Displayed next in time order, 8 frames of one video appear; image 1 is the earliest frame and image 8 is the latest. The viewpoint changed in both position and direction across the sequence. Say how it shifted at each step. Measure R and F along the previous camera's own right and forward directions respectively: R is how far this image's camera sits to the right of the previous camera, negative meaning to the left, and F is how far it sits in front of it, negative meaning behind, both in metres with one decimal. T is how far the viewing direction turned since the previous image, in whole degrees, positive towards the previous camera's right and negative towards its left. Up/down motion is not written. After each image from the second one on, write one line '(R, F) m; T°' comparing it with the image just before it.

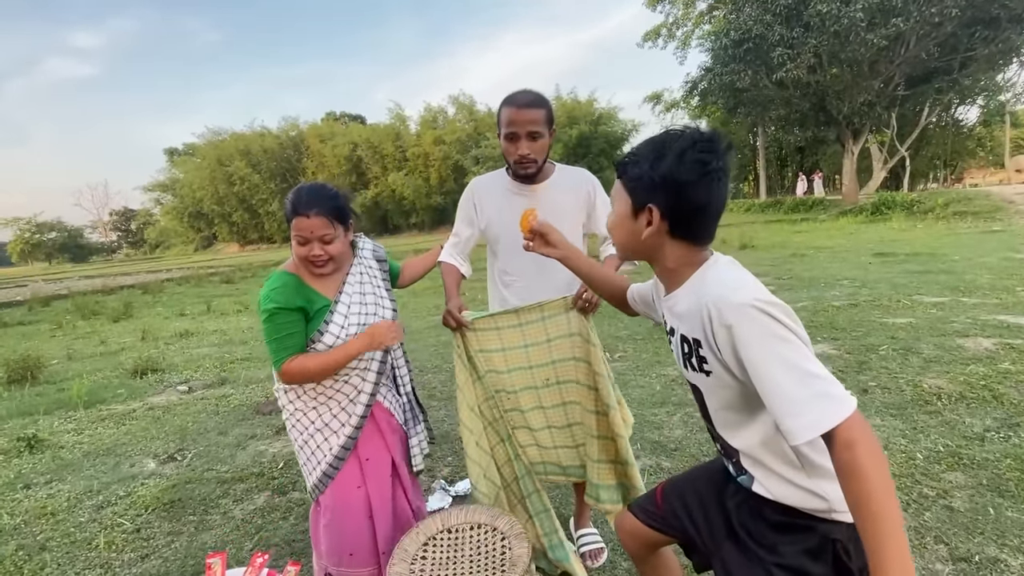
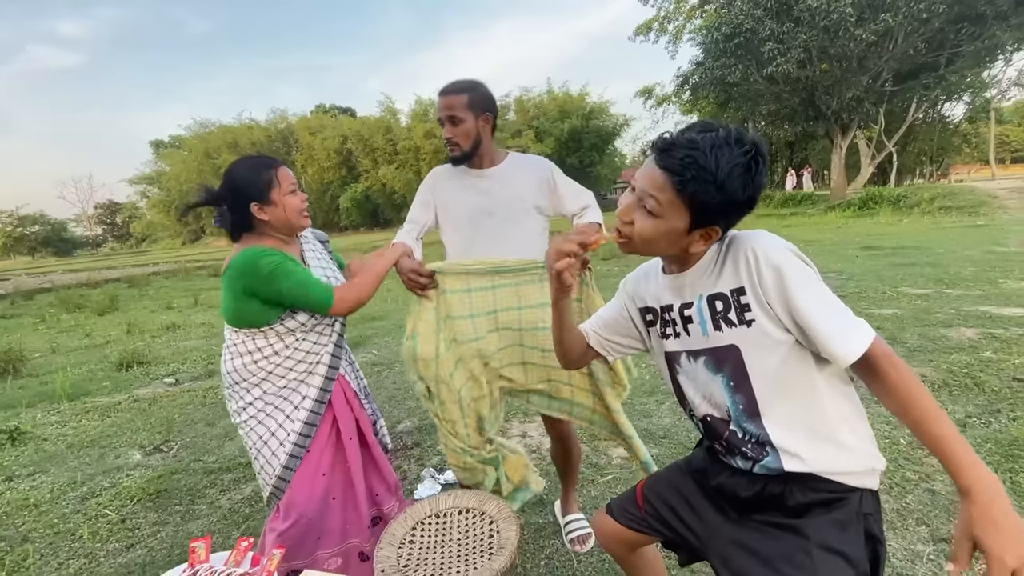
(0.0, 0.0) m; +1°
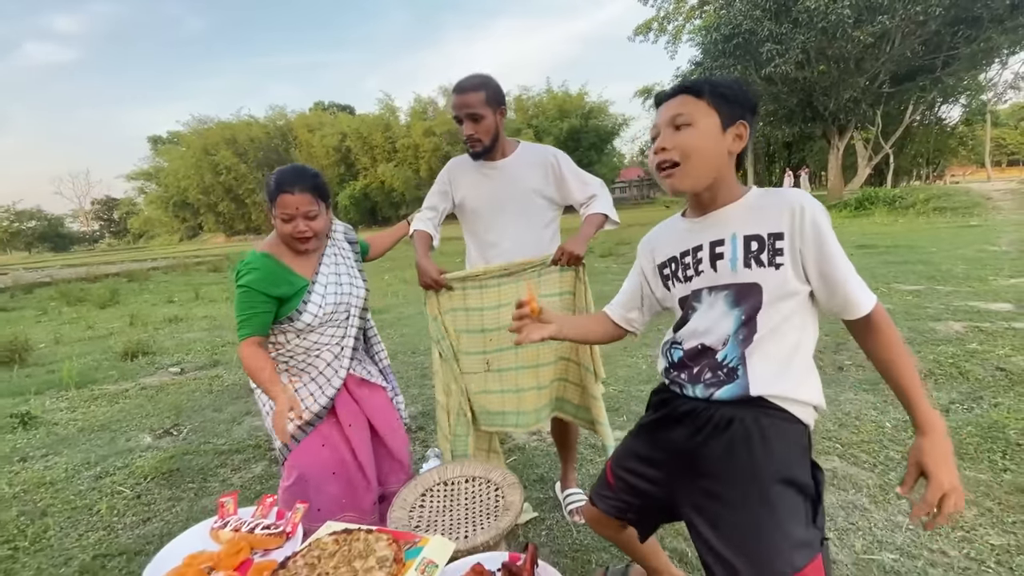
(0.0, -0.1) m; 0°
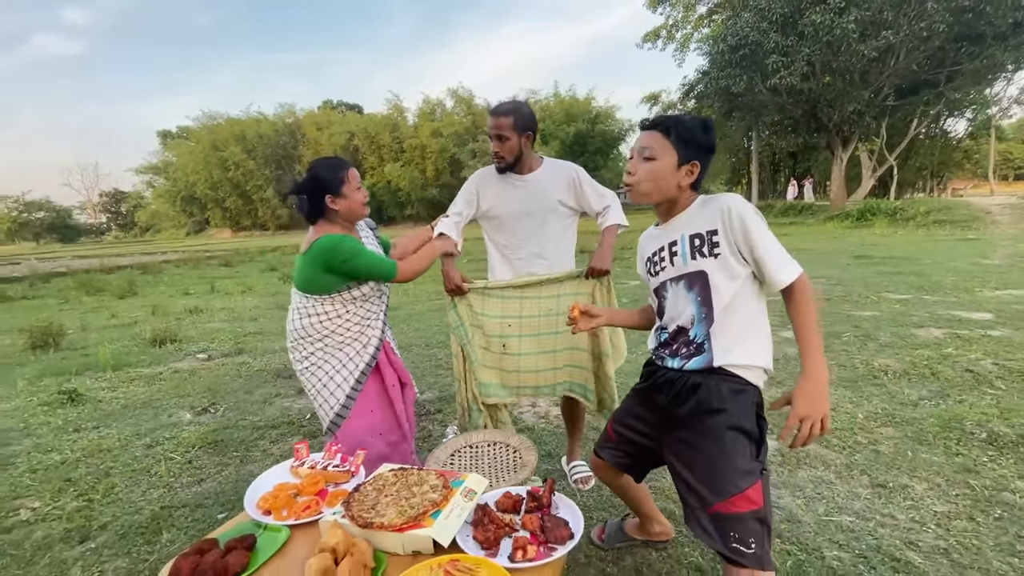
(-0.1, -0.4) m; 0°
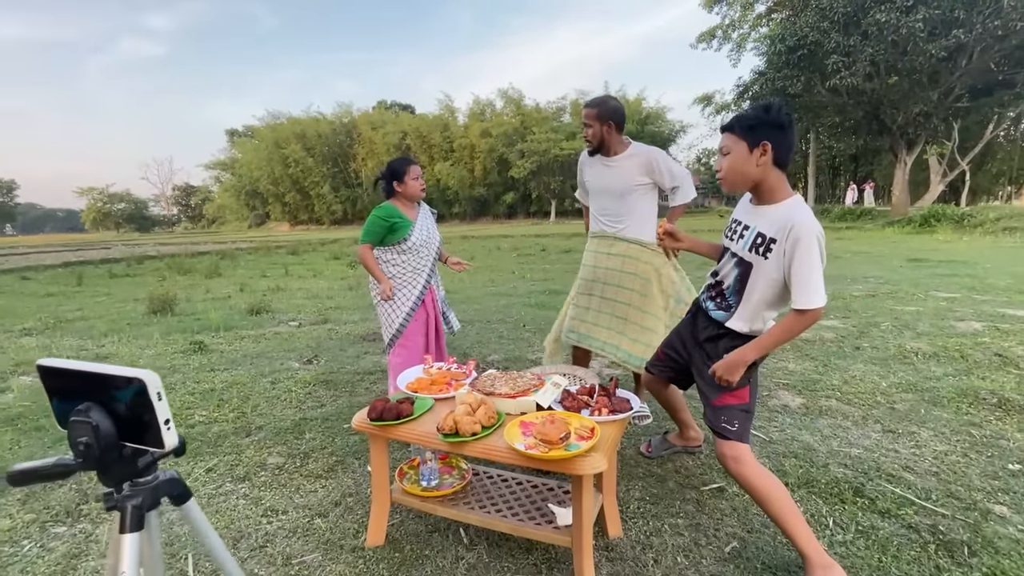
(-0.2, -0.7) m; -5°
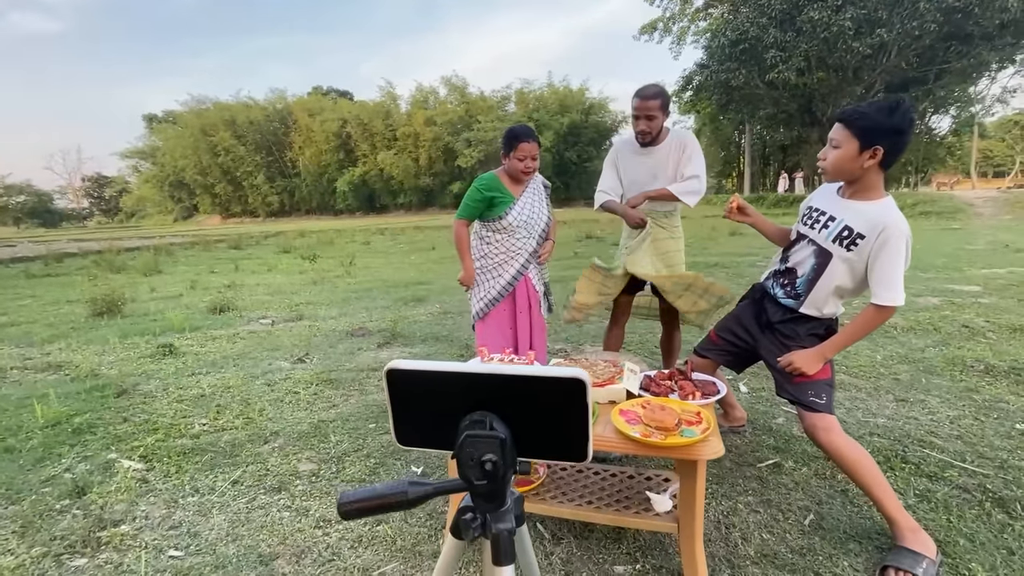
(-0.6, +0.1) m; +6°
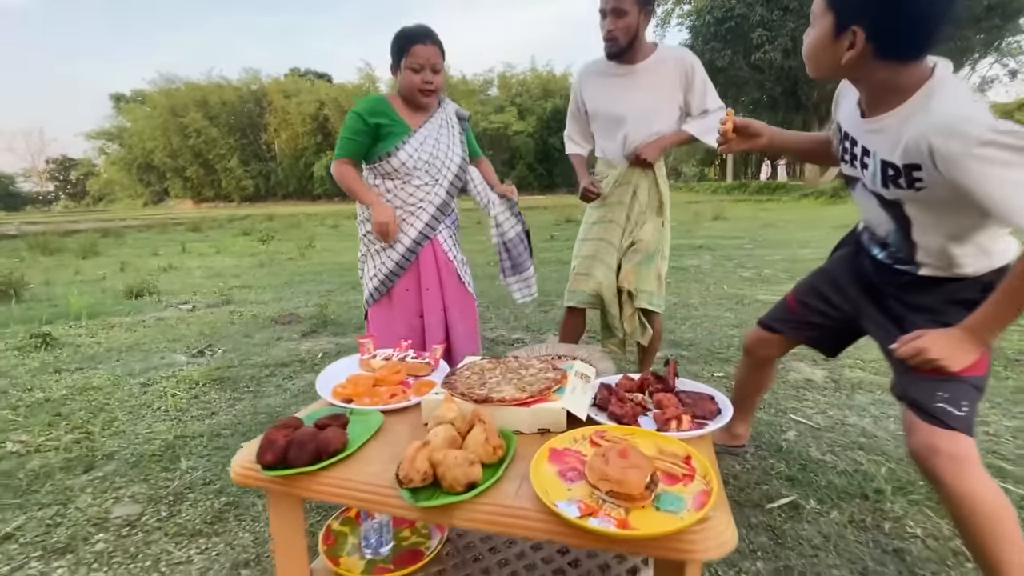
(+0.3, +0.8) m; +2°
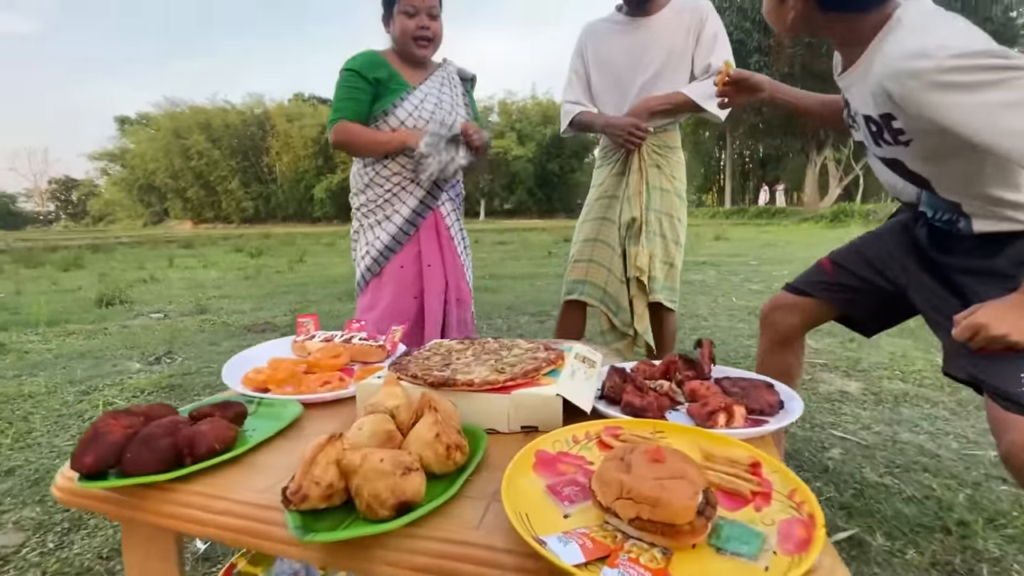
(0.0, +0.4) m; 0°
